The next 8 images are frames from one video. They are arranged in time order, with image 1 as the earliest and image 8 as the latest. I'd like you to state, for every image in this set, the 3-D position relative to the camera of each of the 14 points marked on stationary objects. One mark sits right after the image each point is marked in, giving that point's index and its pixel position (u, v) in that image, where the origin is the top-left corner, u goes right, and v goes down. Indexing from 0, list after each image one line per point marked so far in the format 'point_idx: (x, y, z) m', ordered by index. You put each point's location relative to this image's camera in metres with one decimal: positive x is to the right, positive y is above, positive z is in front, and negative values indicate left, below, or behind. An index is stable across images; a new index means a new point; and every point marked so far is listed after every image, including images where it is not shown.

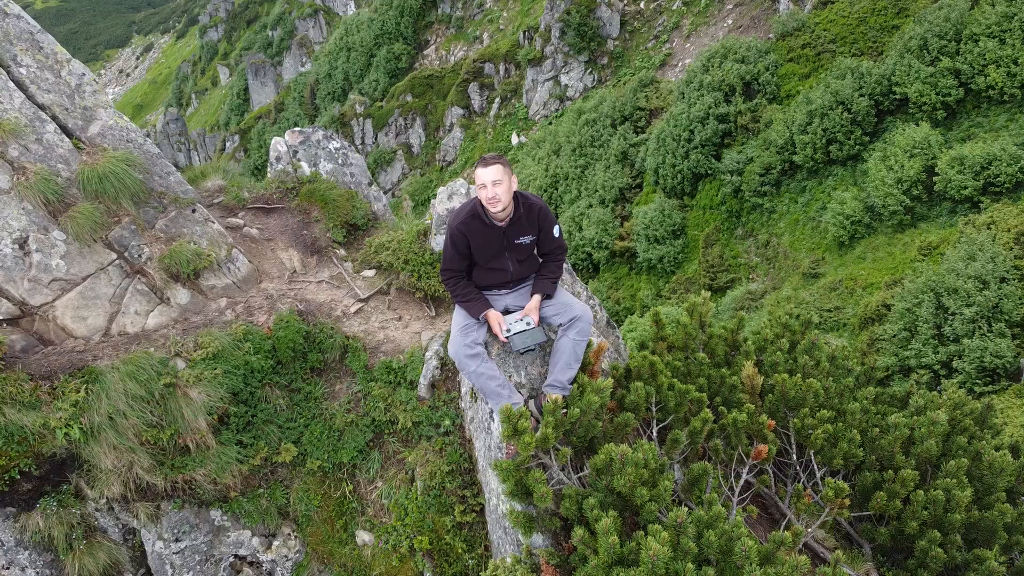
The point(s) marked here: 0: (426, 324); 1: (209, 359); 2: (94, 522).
0: (-0.6, -0.3, +6.0) m
1: (-1.9, -0.5, +5.1) m
2: (-2.5, -1.4, +4.9) m
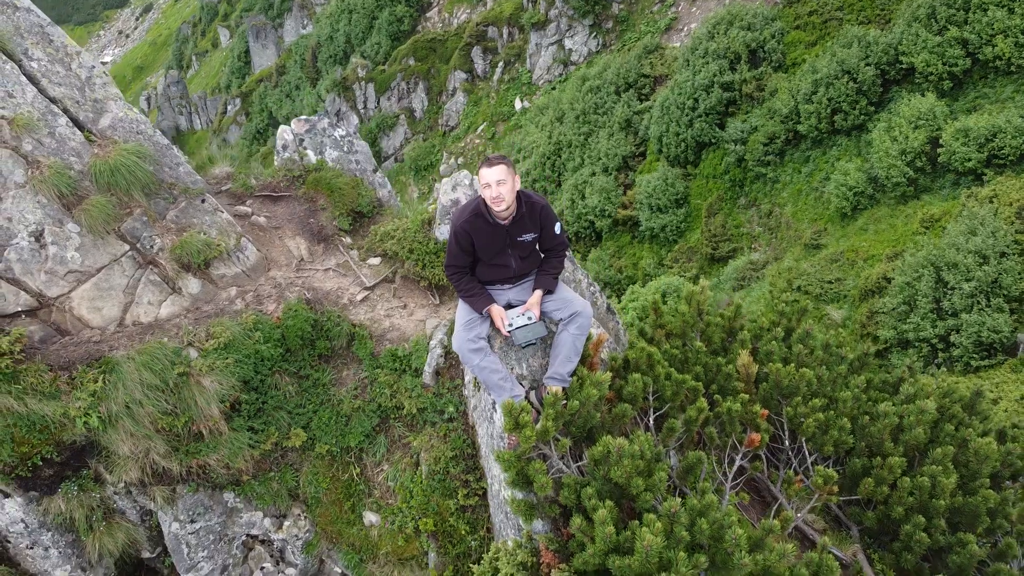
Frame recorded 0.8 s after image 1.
0: (-0.6, -0.2, +6.1) m
1: (-1.9, -0.4, +5.3) m
2: (-2.5, -1.4, +5.1) m
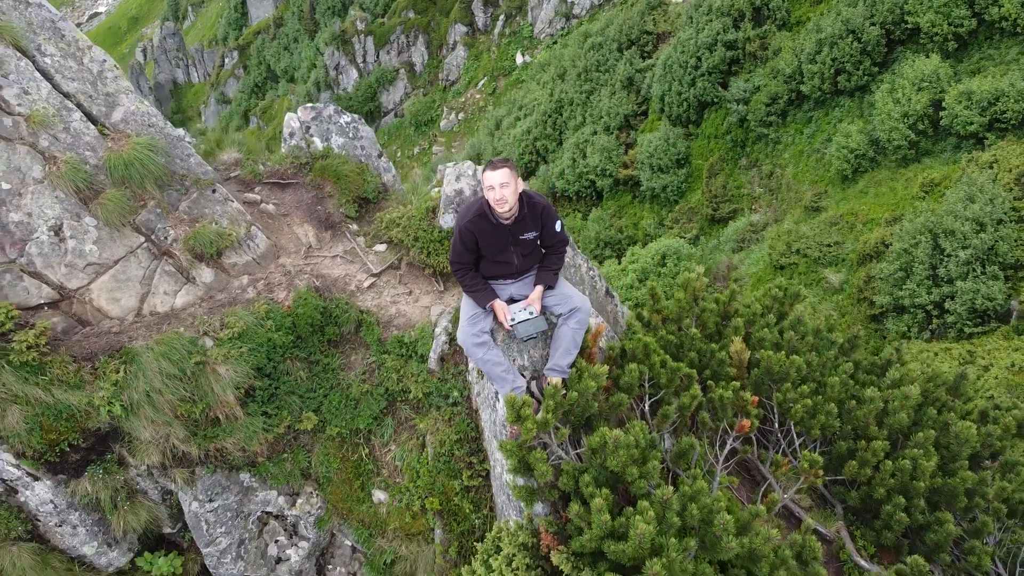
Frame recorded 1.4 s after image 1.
0: (-0.6, -0.1, +6.3) m
1: (-1.9, -0.3, +5.5) m
2: (-2.5, -1.3, +5.4) m
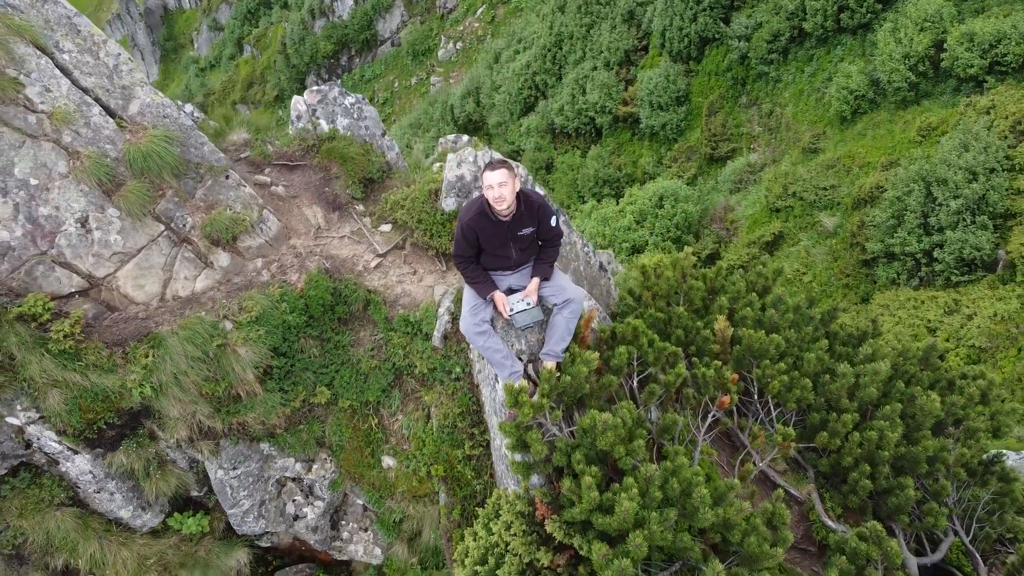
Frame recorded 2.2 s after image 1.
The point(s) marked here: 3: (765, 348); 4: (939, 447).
0: (-0.6, +0.1, +6.7) m
1: (-1.9, -0.2, +5.9) m
2: (-2.5, -1.2, +5.9) m
3: (+2.0, -0.5, +6.2) m
4: (+3.3, -1.2, +6.3) m
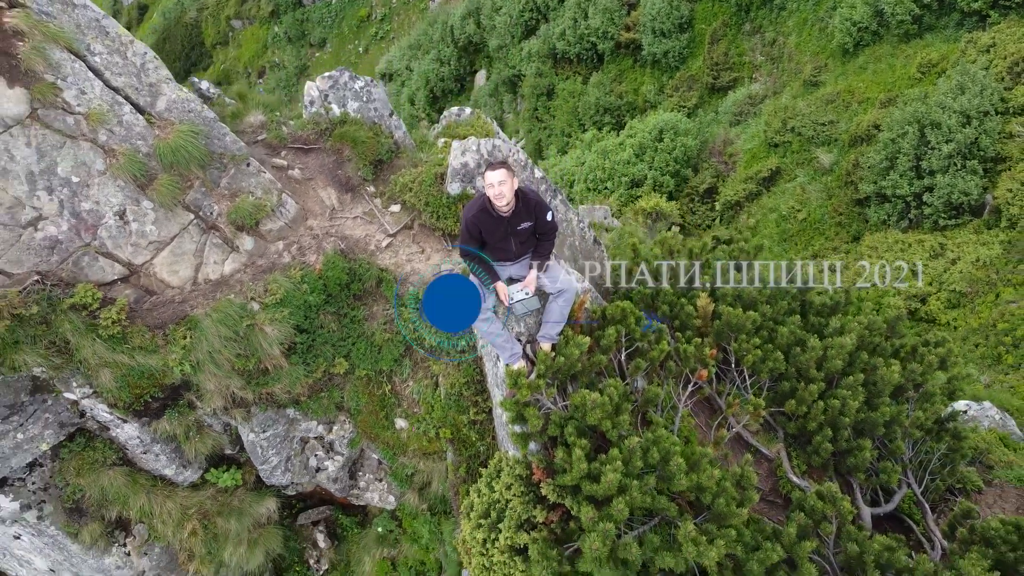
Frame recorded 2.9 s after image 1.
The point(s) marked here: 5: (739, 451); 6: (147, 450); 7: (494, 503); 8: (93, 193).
0: (-0.6, +0.3, +7.3) m
1: (-1.9, -0.1, +6.6) m
2: (-2.5, -1.1, +6.6) m
3: (+2.0, -0.3, +6.9) m
4: (+3.3, -1.1, +7.0) m
5: (+2.1, -1.5, +7.4) m
6: (-2.9, -1.3, +6.4) m
7: (-0.1, -1.7, +6.3) m
8: (-3.2, +0.7, +6.1) m
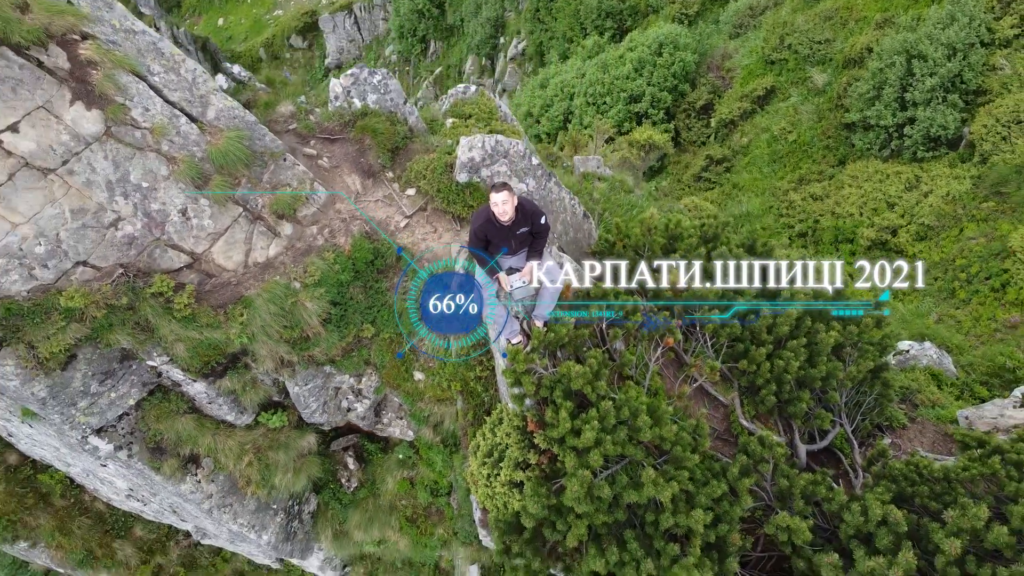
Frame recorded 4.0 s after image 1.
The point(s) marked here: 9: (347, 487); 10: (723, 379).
0: (-0.6, +0.6, +8.5) m
1: (-1.9, +0.1, +7.8) m
2: (-2.5, -0.9, +8.0) m
3: (+1.9, -0.1, +8.2) m
4: (+3.3, -0.9, +8.4) m
5: (+2.1, -1.2, +8.9) m
6: (-2.9, -1.1, +7.9) m
7: (-0.2, -1.5, +7.8) m
8: (-3.2, +0.8, +7.3) m
9: (-2.0, -2.4, +9.8) m
10: (+2.3, -1.0, +8.8) m
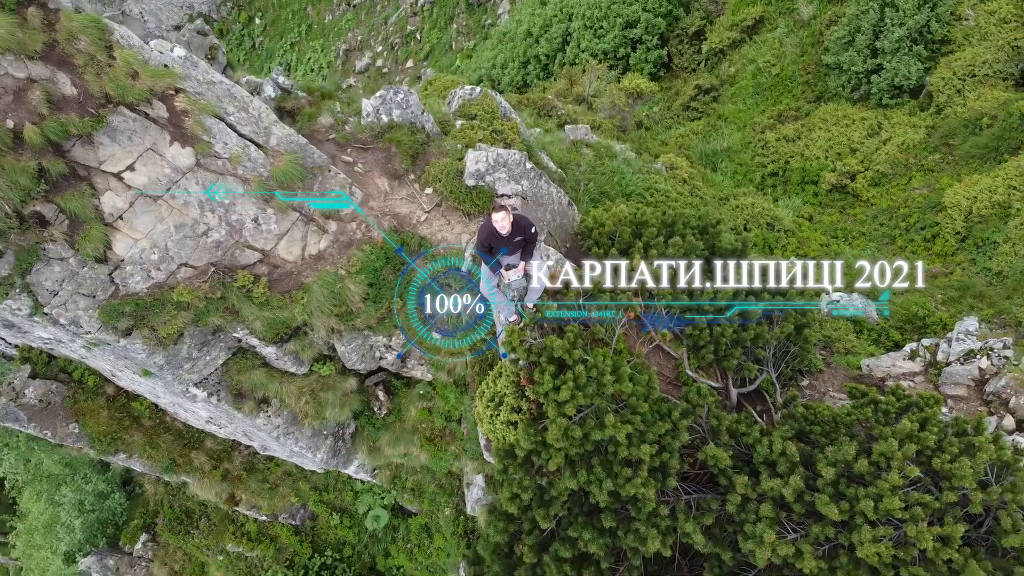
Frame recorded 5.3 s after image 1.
0: (-0.6, +0.8, +10.7) m
1: (-1.9, +0.2, +10.1) m
2: (-2.6, -0.7, +10.4) m
3: (+1.9, +0.1, +10.4) m
4: (+3.3, -0.6, +10.7) m
5: (+2.1, -0.9, +11.3) m
6: (-2.9, -0.9, +10.3) m
7: (-0.2, -1.3, +10.3) m
8: (-3.2, +0.9, +9.4) m
9: (-2.0, -1.9, +12.4) m
10: (+2.3, -0.7, +11.2) m
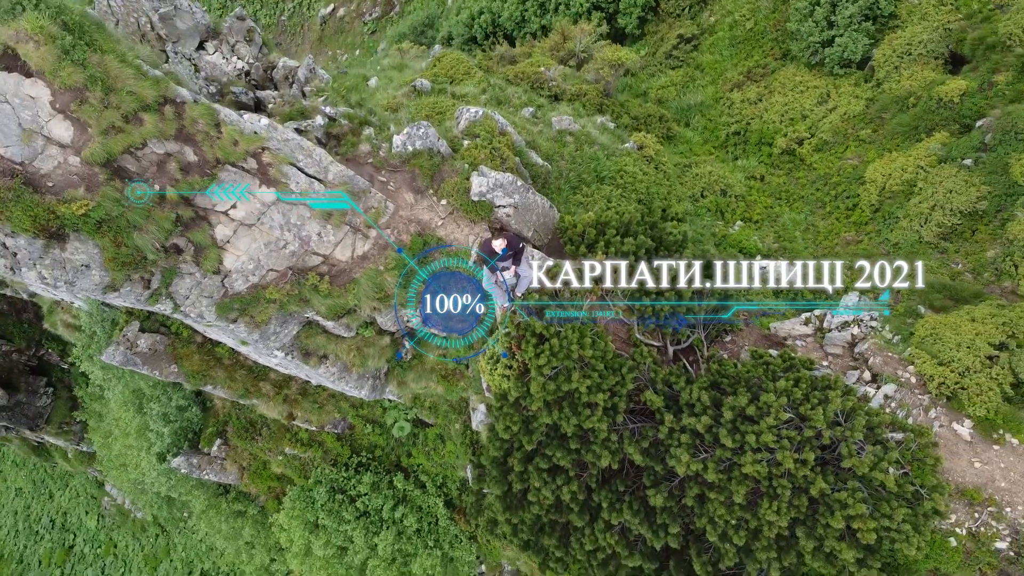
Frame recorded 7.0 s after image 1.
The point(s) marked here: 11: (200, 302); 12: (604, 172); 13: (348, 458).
0: (-0.7, +1.0, +14.2) m
1: (-2.0, +0.4, +13.7) m
2: (-2.7, -0.5, +14.2) m
3: (+1.8, +0.3, +14.0) m
4: (+3.2, -0.4, +14.5) m
5: (+1.9, -0.6, +15.1) m
6: (-3.0, -0.7, +14.1) m
7: (-0.3, -1.2, +14.1) m
8: (-3.3, +1.0, +12.9) m
9: (-2.1, -1.4, +16.3) m
10: (+2.2, -0.4, +14.9) m
11: (-4.7, -0.2, +12.3) m
12: (+2.0, +2.5, +17.4) m
13: (-3.9, -4.0, +19.2) m
